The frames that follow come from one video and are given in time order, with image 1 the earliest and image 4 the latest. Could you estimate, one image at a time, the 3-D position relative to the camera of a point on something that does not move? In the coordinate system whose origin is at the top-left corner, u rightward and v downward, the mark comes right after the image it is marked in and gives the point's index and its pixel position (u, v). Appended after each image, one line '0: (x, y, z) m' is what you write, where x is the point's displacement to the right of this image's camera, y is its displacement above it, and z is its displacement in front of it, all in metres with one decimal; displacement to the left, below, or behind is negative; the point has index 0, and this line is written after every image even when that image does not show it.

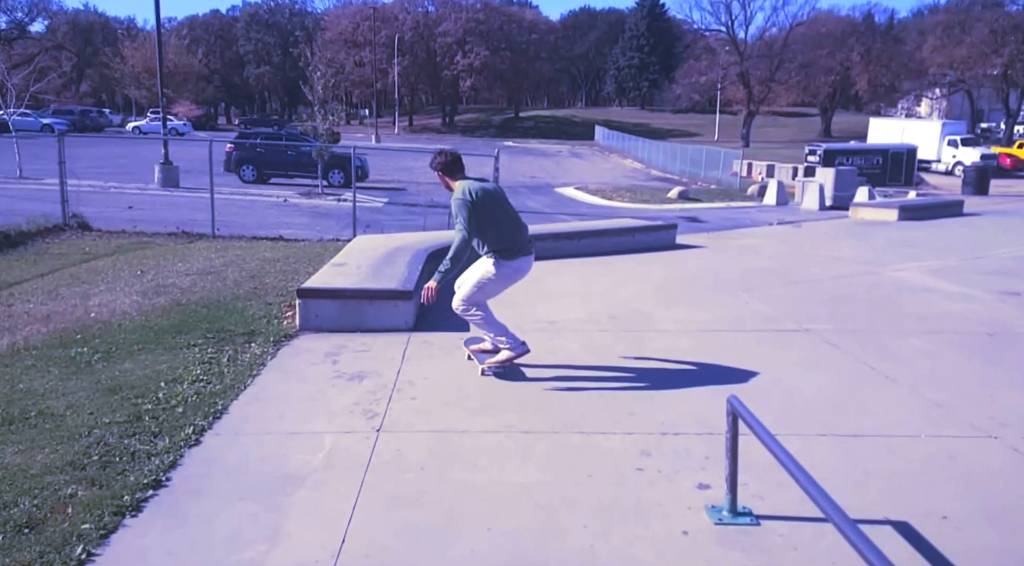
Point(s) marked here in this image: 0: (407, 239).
0: (-1.1, +0.5, +9.9) m
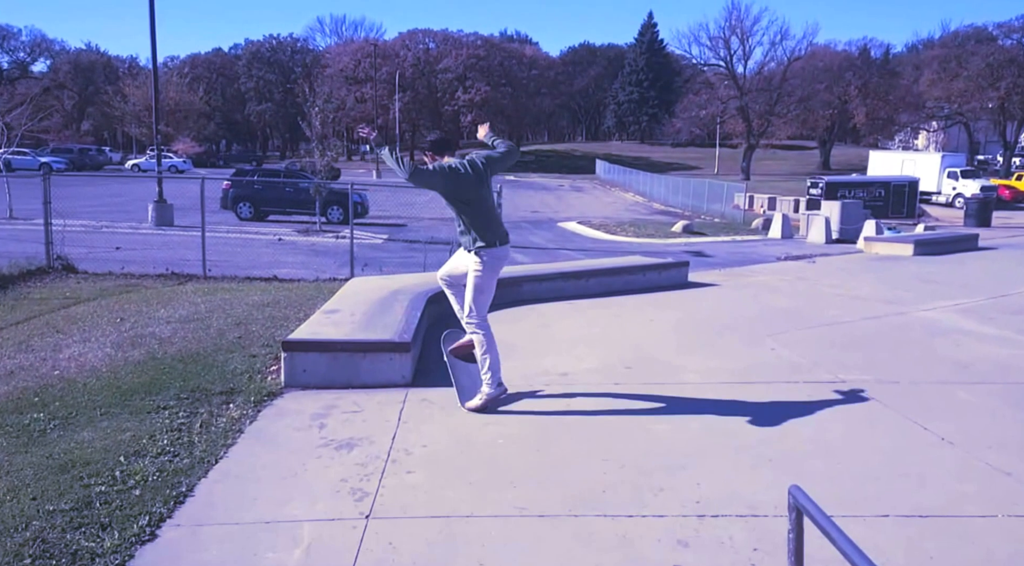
0: (-1.1, 0.0, +9.3) m
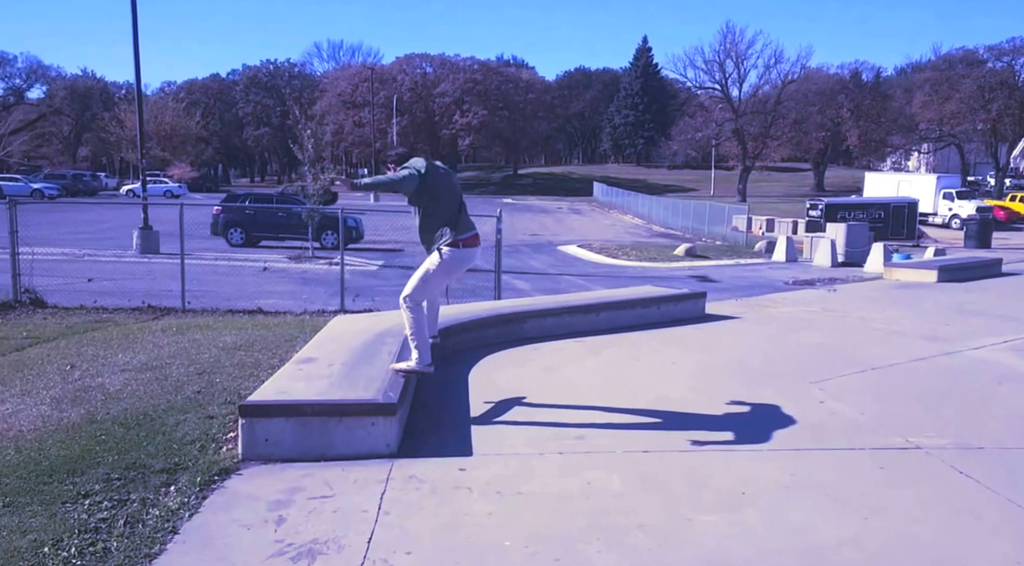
0: (-1.1, -0.3, +8.3) m
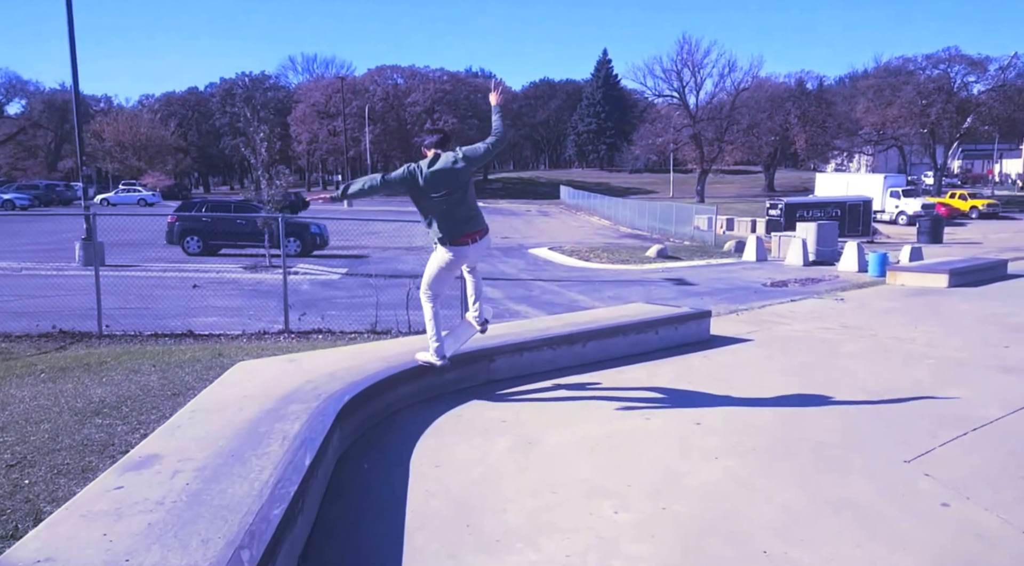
0: (-1.3, -0.6, +6.0) m
